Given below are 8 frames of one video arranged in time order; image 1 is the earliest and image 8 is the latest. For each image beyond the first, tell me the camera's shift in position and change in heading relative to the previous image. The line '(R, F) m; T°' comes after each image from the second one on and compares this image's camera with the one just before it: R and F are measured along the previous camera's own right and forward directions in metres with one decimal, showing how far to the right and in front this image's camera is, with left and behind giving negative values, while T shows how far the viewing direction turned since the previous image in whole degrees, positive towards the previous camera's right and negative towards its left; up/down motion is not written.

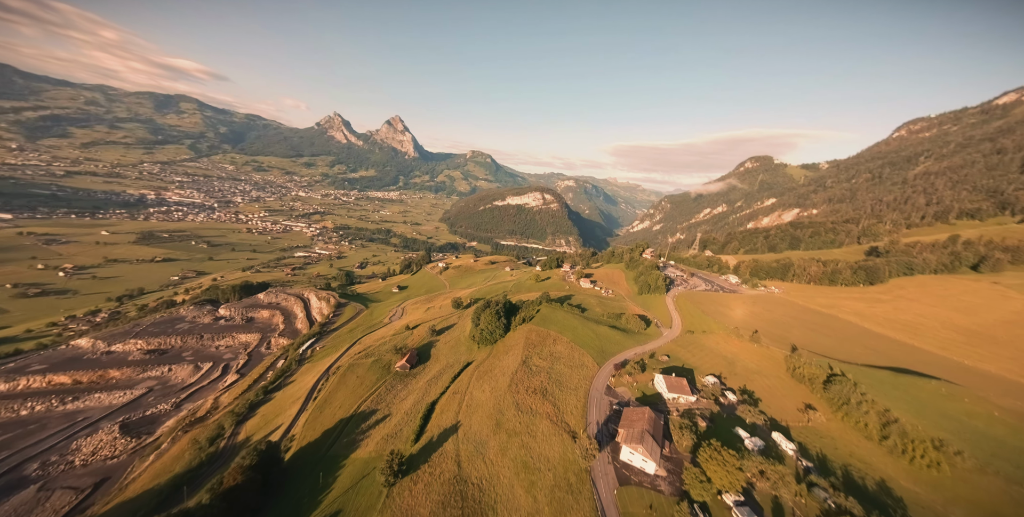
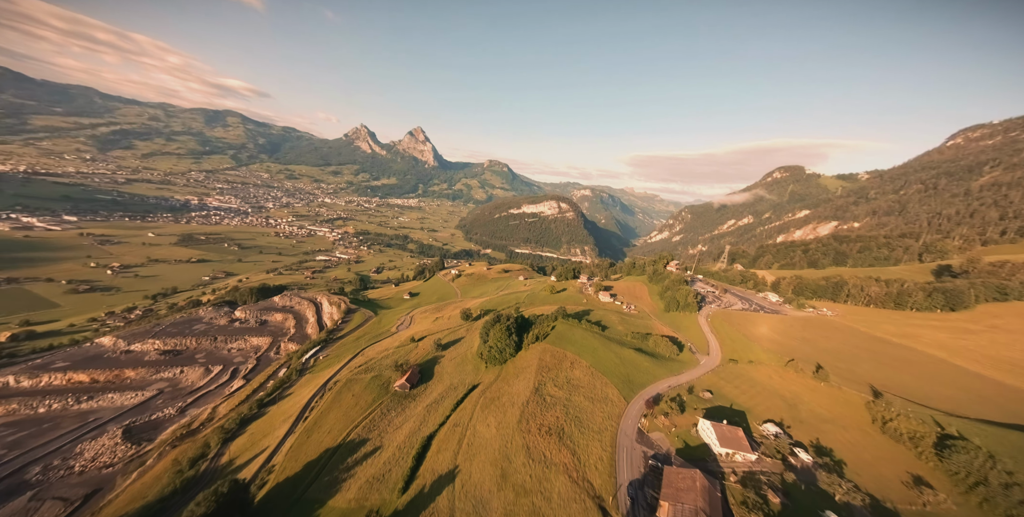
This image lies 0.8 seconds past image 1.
(-0.1, +4.0) m; -1°
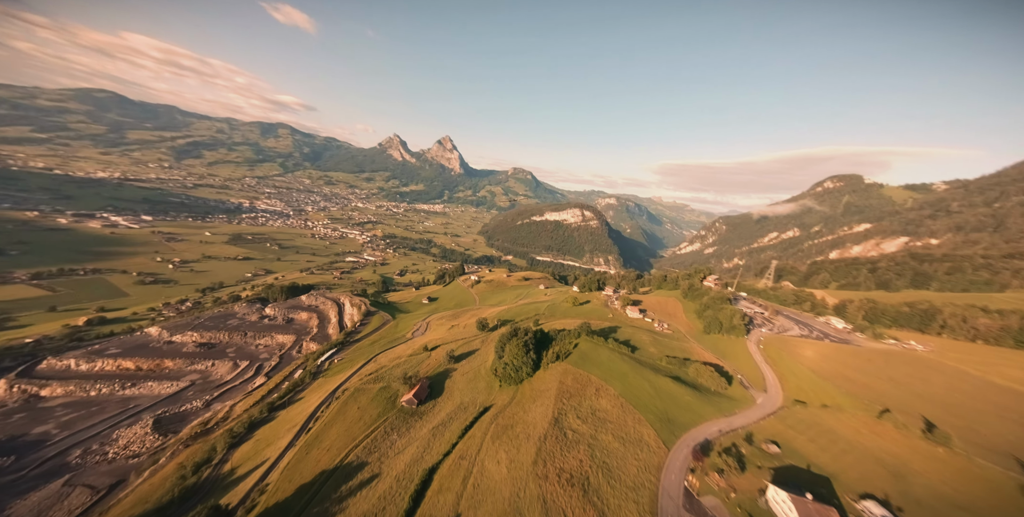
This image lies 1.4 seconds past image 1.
(0.0, +3.9) m; -3°
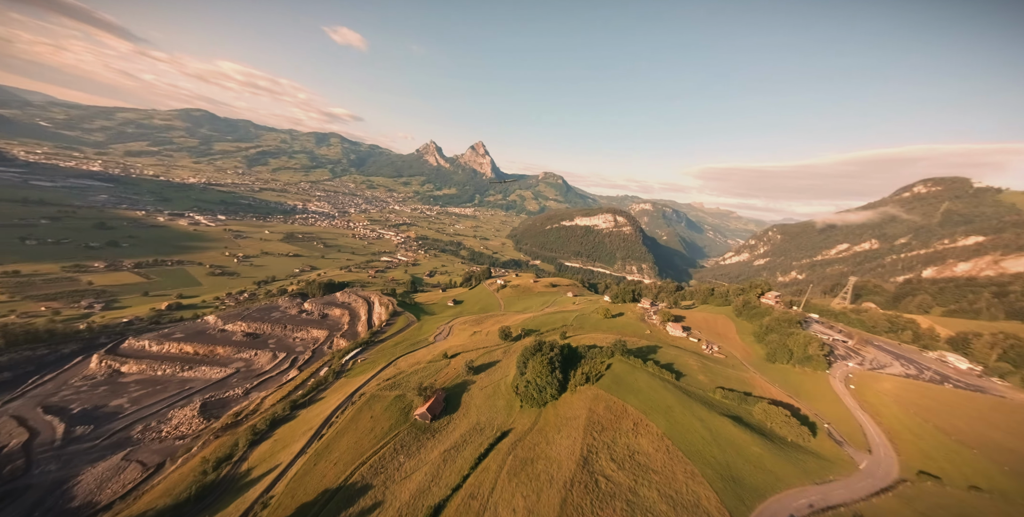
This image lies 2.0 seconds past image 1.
(+0.1, +4.5) m; -4°
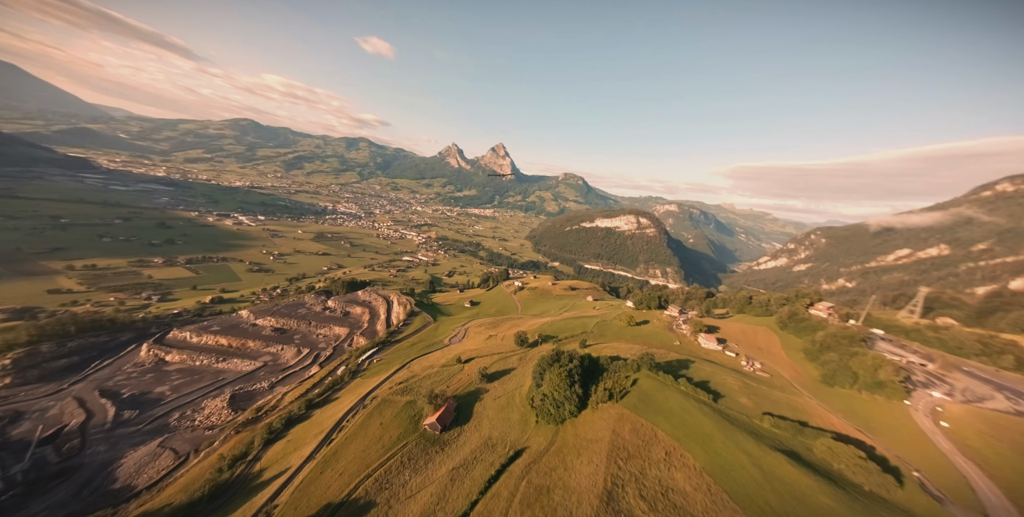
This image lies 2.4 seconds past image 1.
(+0.2, +3.1) m; -3°
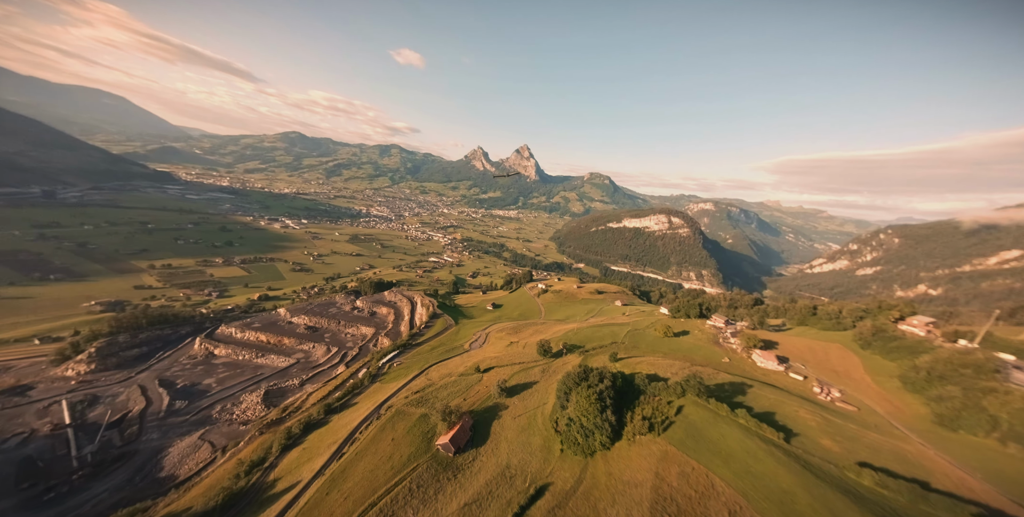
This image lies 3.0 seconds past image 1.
(+0.2, +4.7) m; -4°
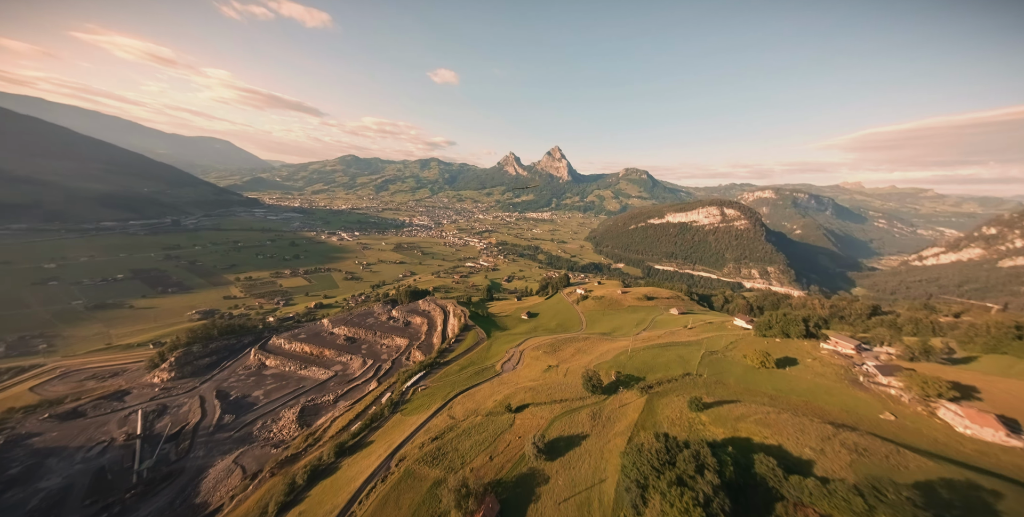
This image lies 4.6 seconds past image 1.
(+0.2, +11.5) m; -5°
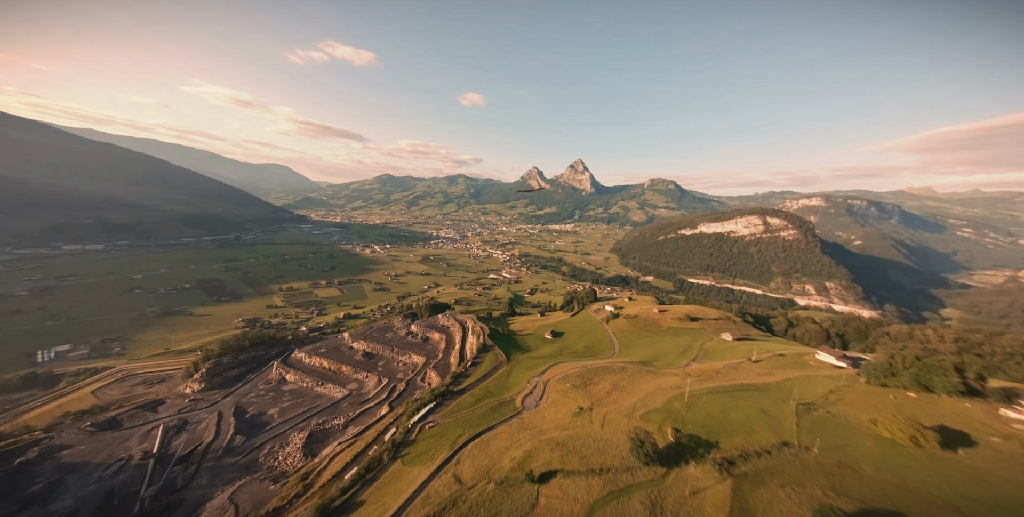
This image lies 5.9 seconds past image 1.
(+0.1, +10.5) m; -3°
